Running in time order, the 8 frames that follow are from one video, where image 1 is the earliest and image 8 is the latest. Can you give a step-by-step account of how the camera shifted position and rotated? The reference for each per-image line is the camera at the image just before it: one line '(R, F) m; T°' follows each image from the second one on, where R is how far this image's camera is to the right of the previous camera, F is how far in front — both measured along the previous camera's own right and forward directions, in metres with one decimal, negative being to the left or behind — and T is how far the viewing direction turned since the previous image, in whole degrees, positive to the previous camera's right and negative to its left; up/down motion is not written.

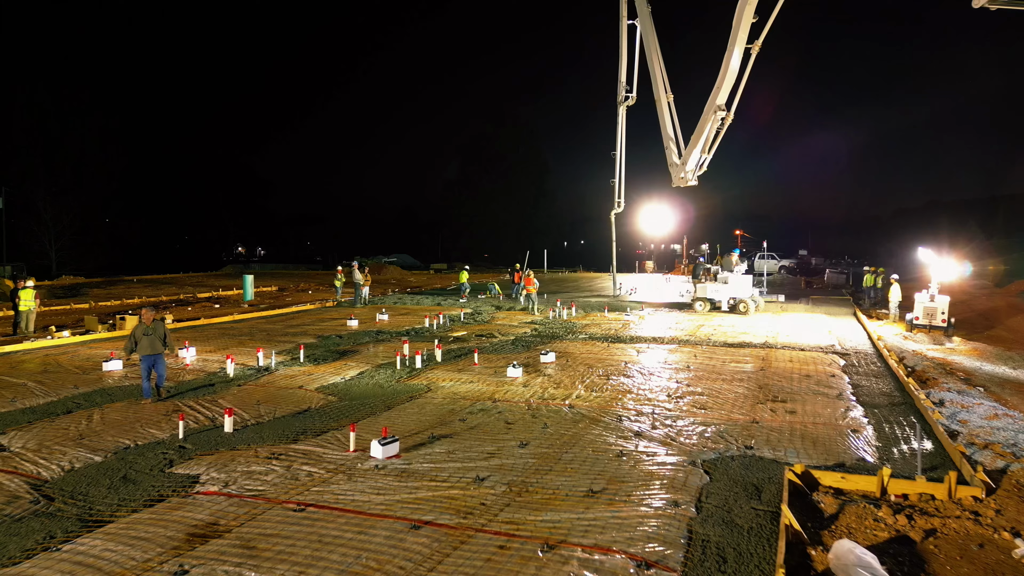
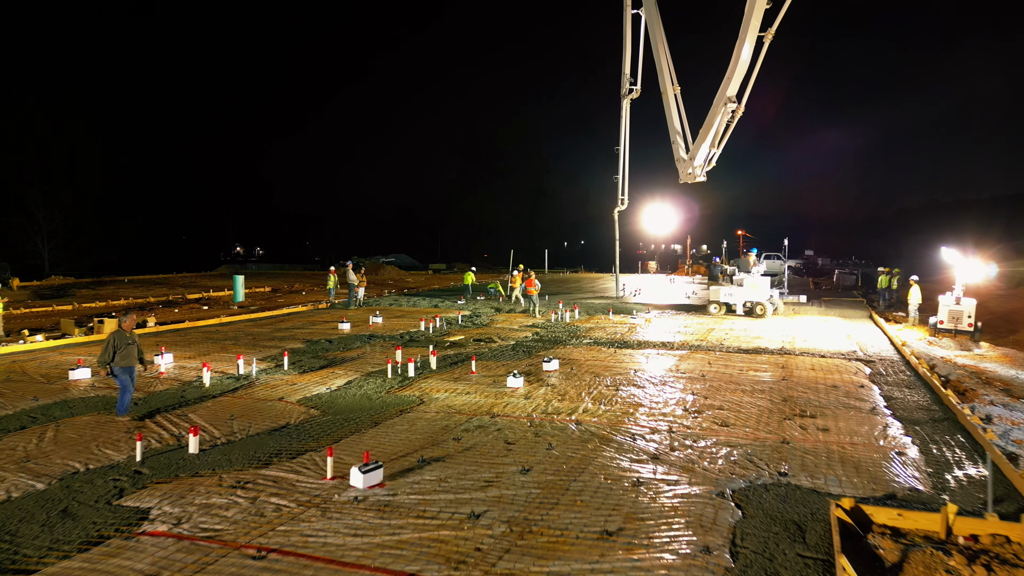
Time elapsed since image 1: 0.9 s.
(0.0, +0.9) m; 0°
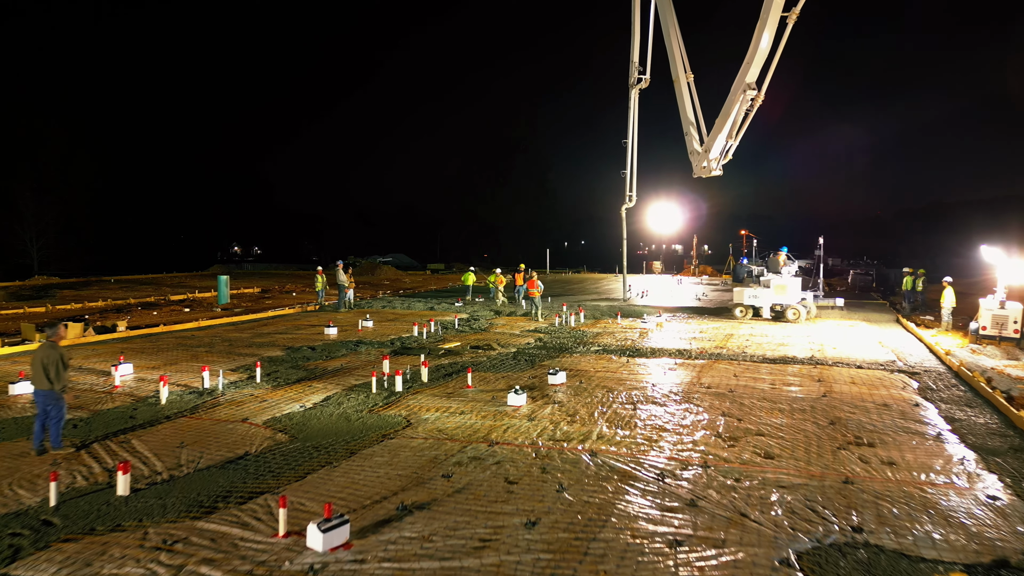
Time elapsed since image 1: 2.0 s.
(0.0, +1.3) m; 0°
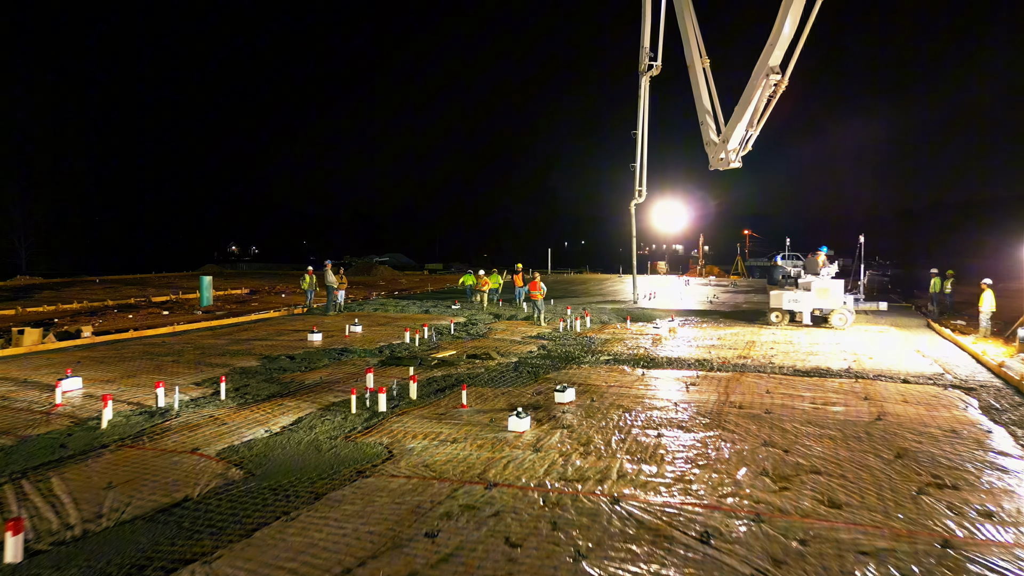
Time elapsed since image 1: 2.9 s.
(0.0, +1.3) m; 0°
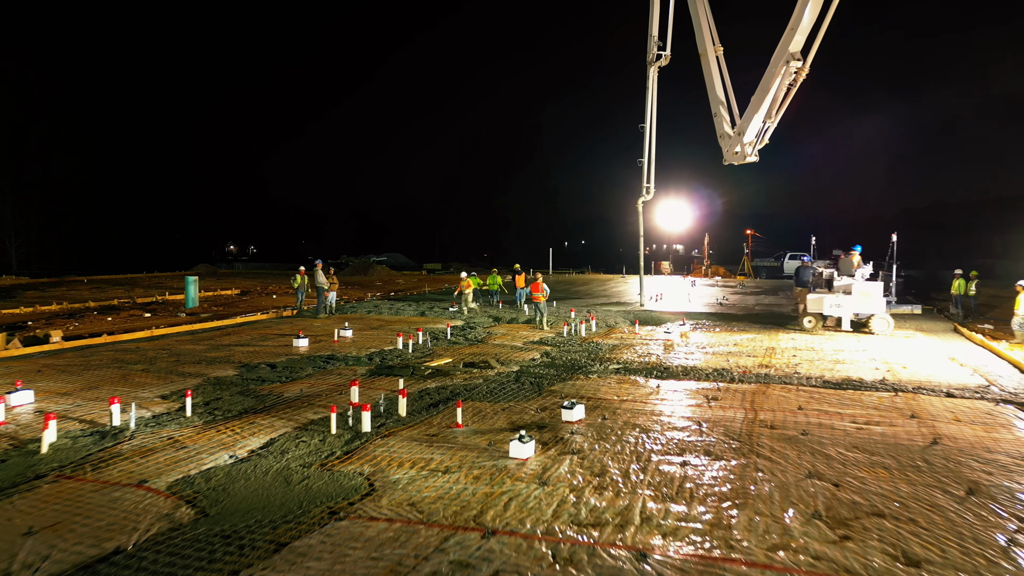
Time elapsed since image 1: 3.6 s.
(0.0, +1.0) m; 0°
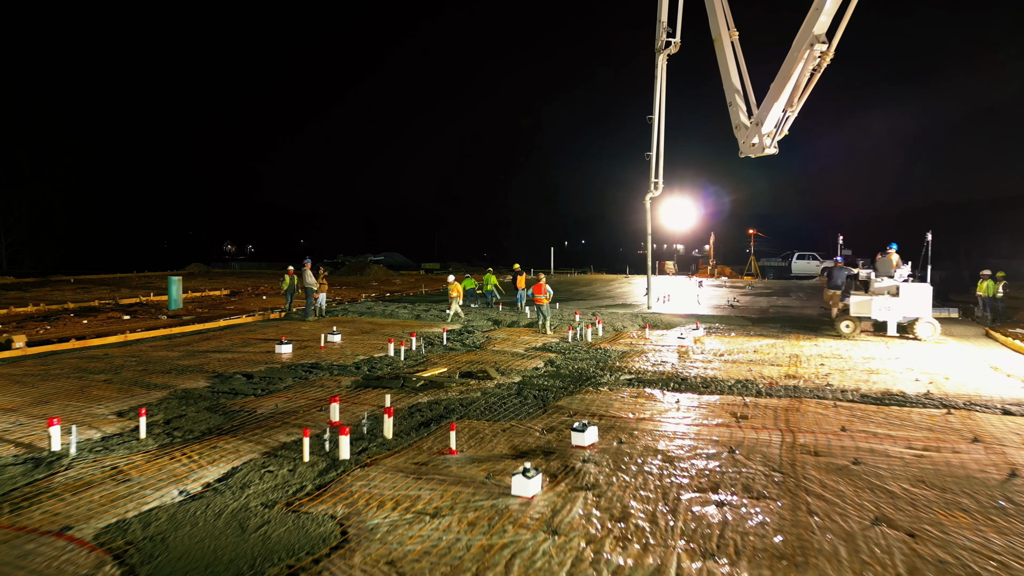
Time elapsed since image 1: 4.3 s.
(0.0, +1.0) m; 0°
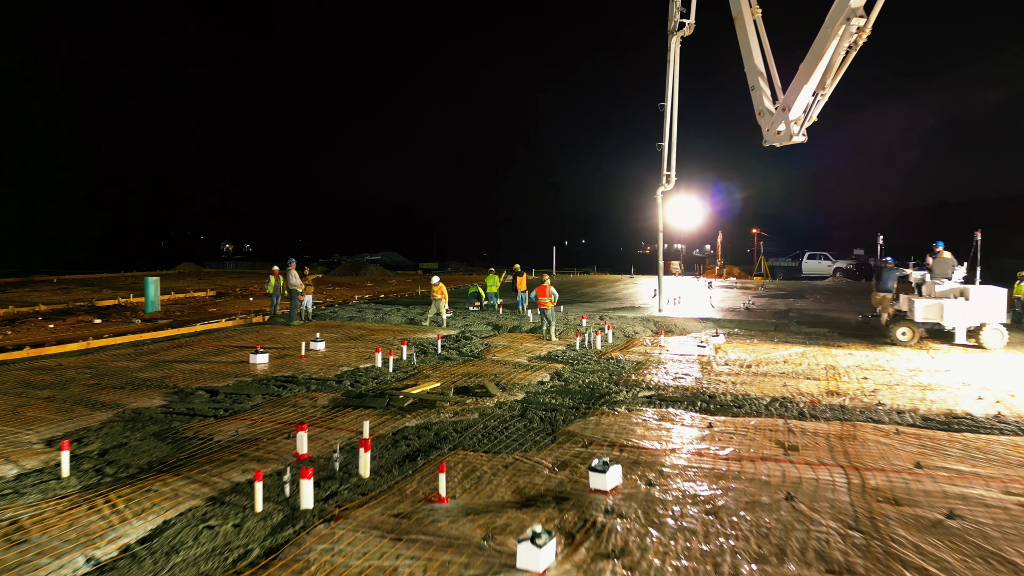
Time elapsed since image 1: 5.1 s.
(0.0, +1.2) m; 0°
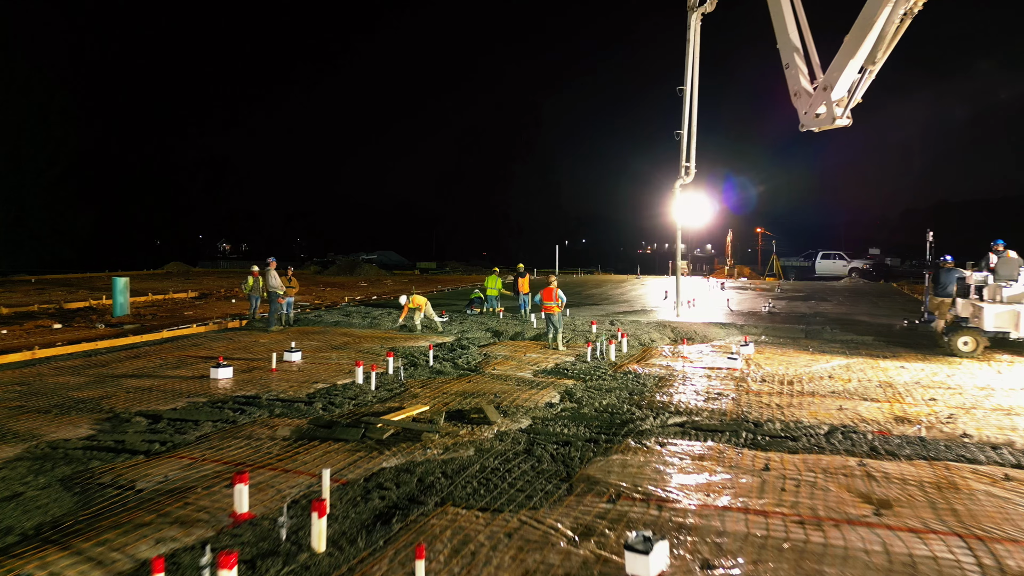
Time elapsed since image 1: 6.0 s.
(0.0, +1.4) m; 0°
